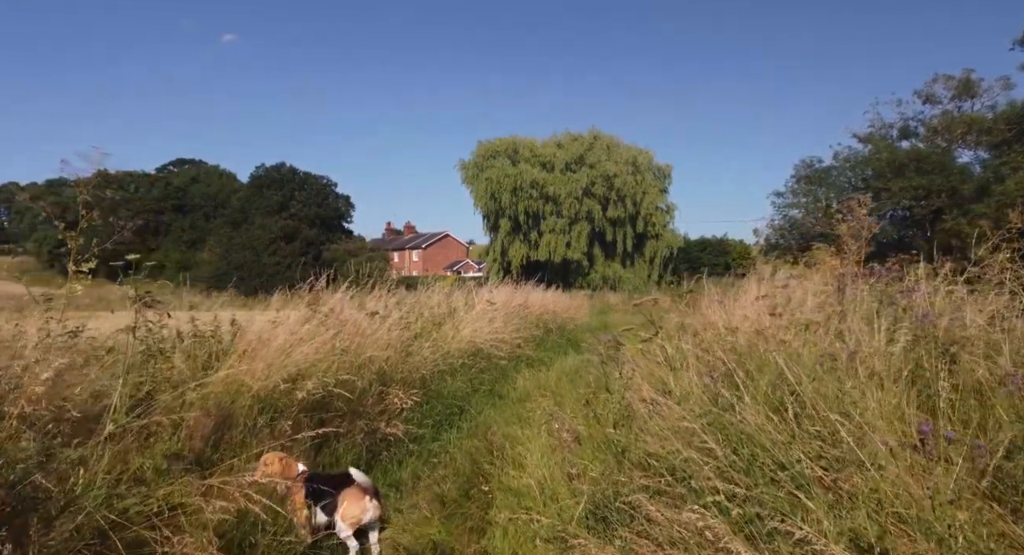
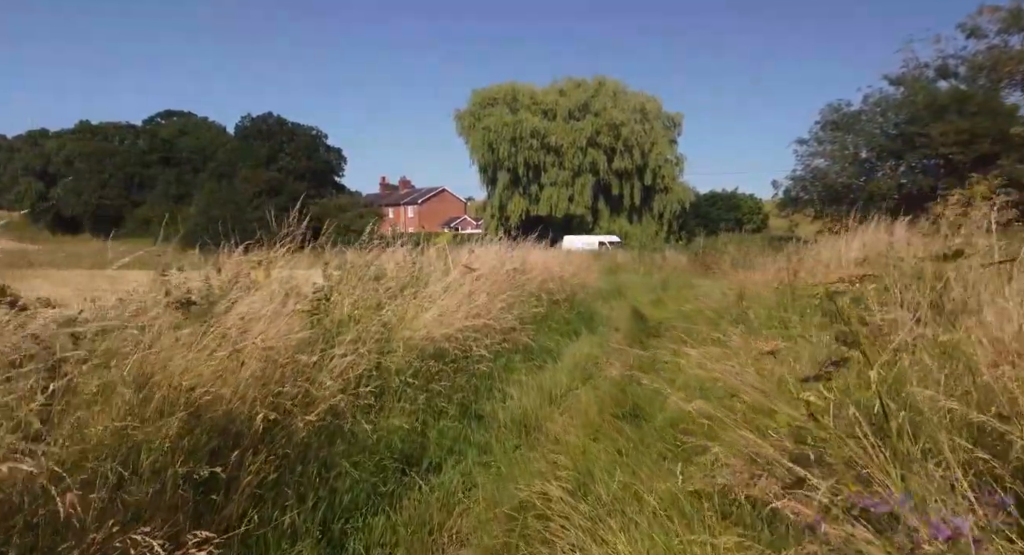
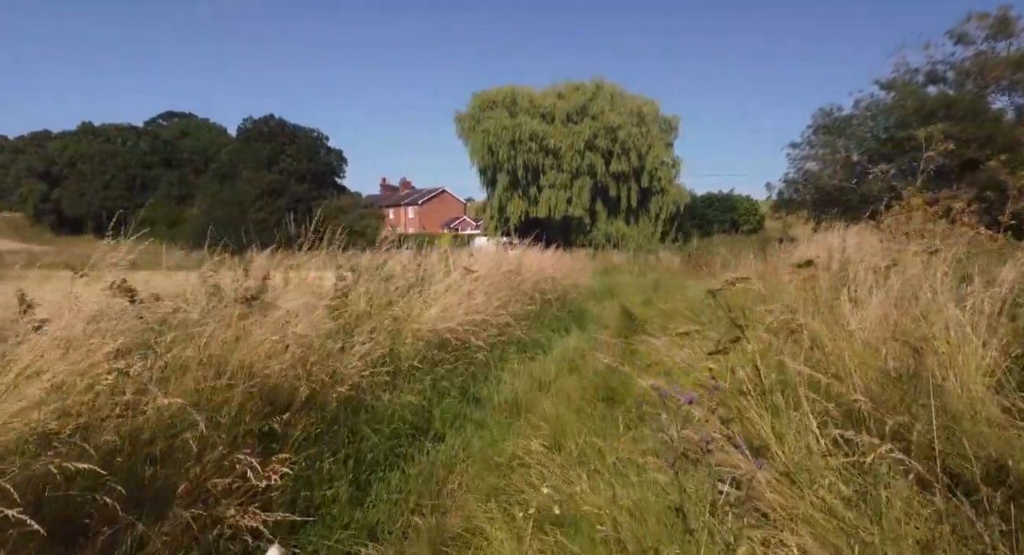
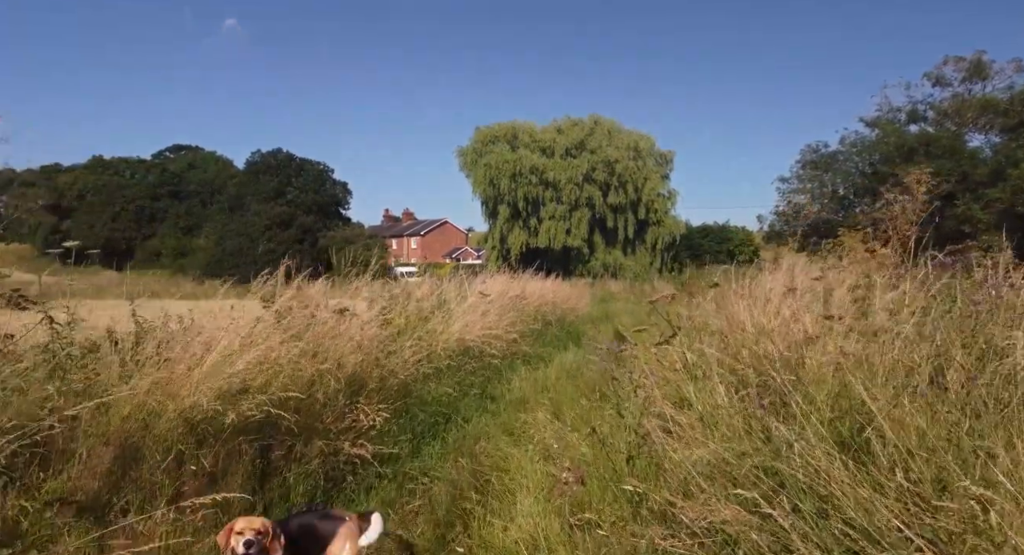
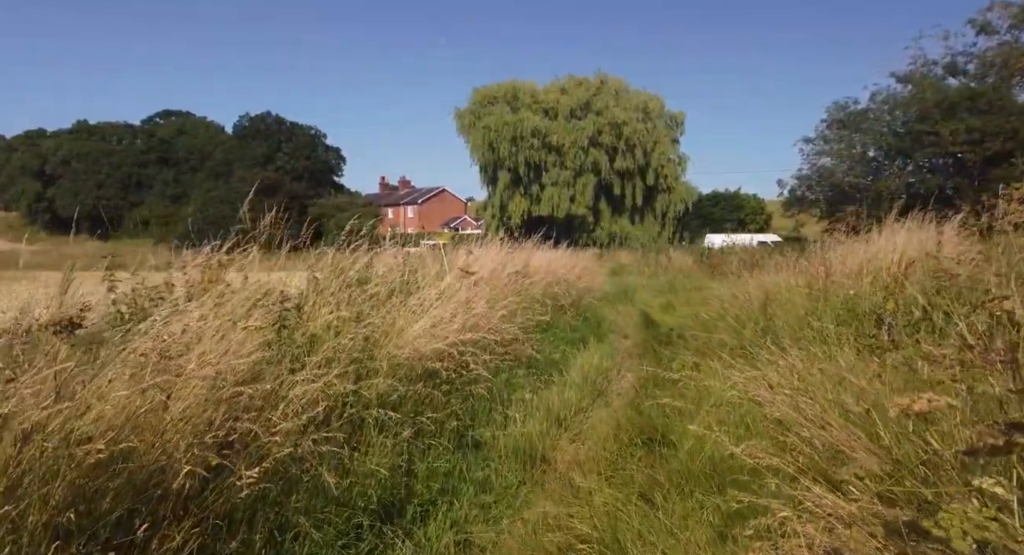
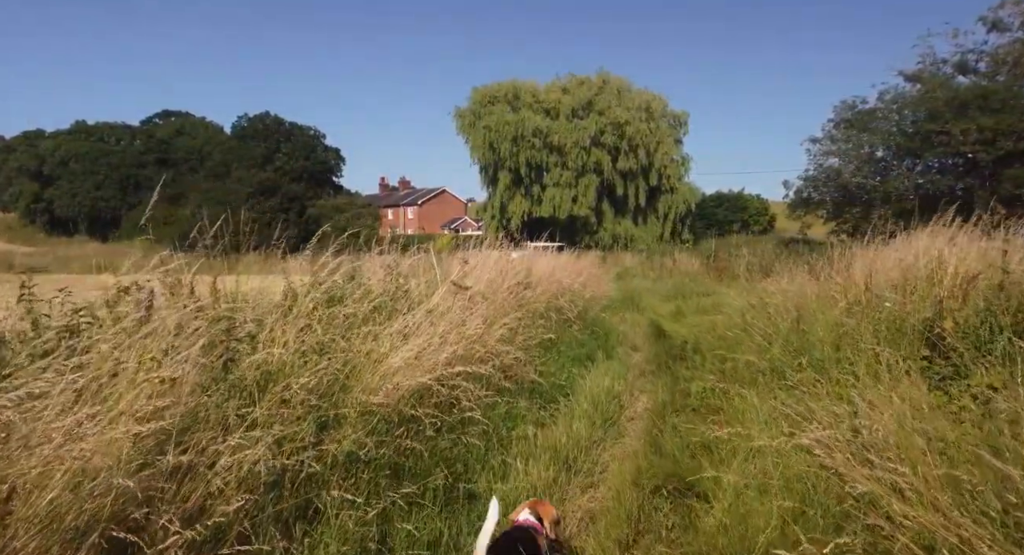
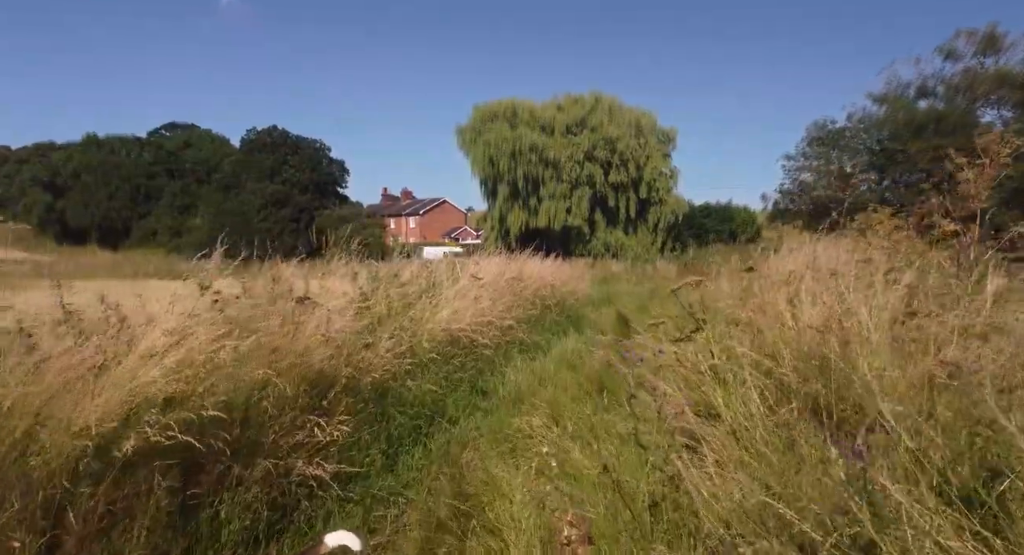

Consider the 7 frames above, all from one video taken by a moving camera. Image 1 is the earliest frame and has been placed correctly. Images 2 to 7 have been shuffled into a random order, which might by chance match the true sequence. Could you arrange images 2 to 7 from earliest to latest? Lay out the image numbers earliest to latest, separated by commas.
4, 7, 3, 2, 5, 6
